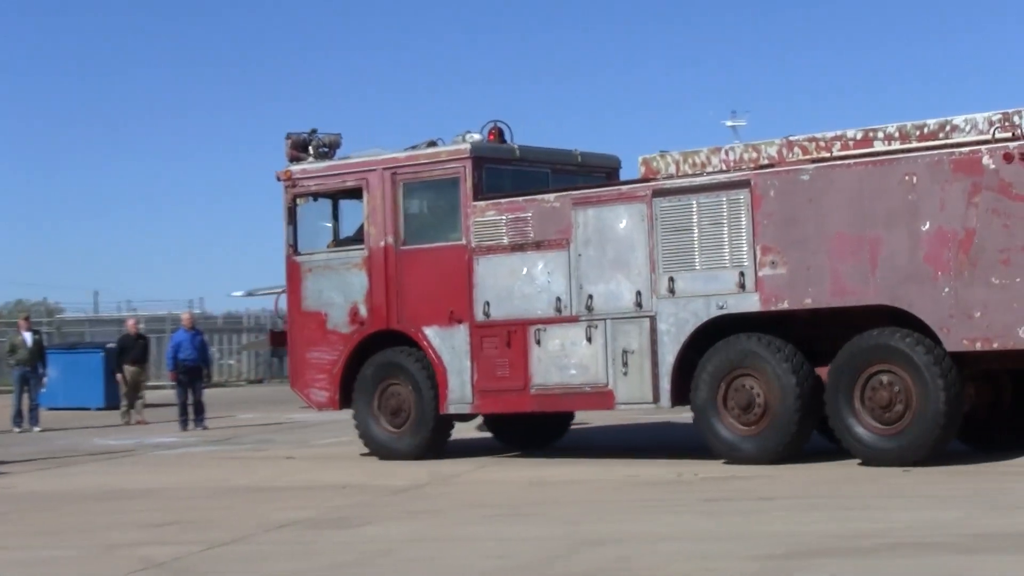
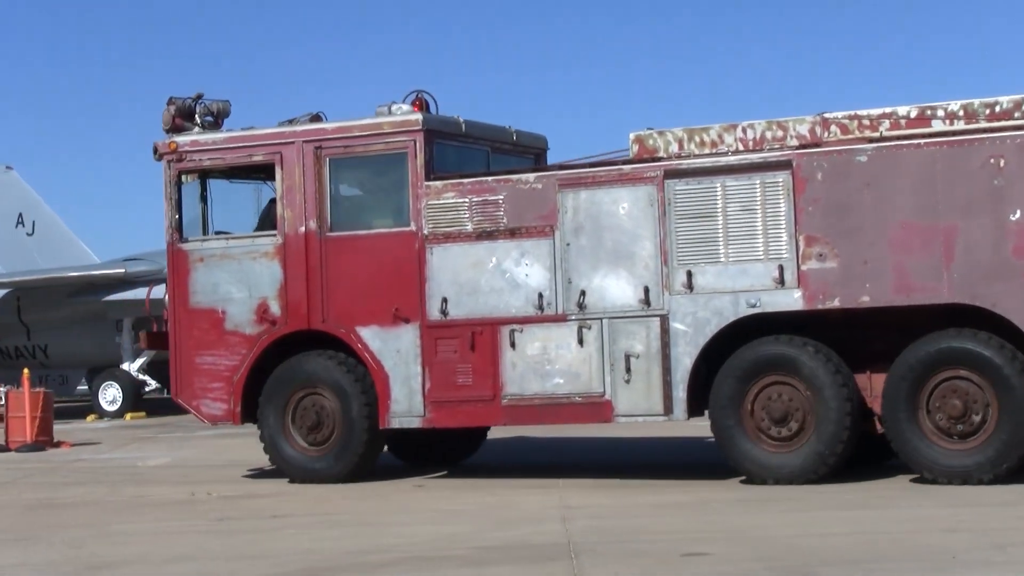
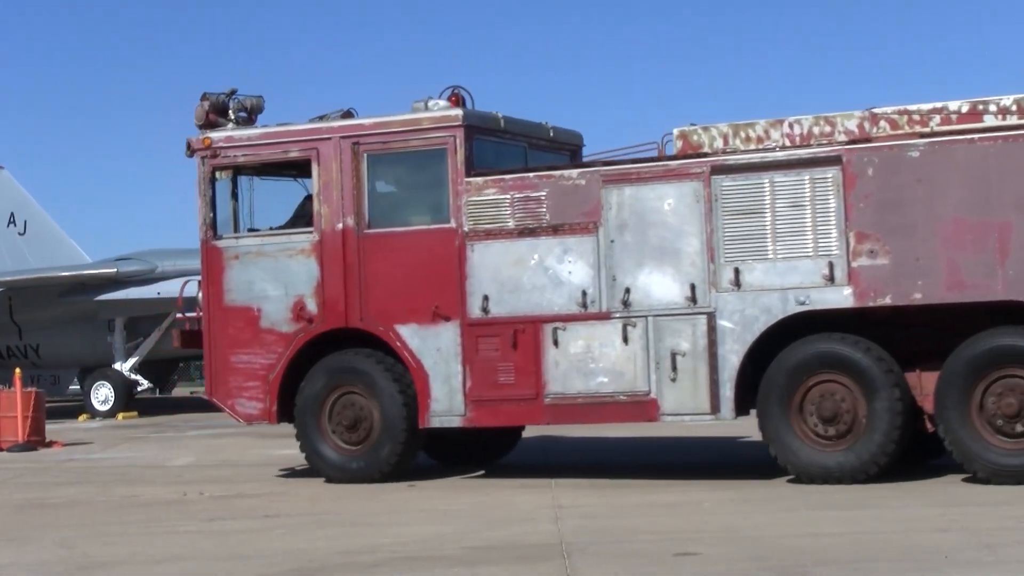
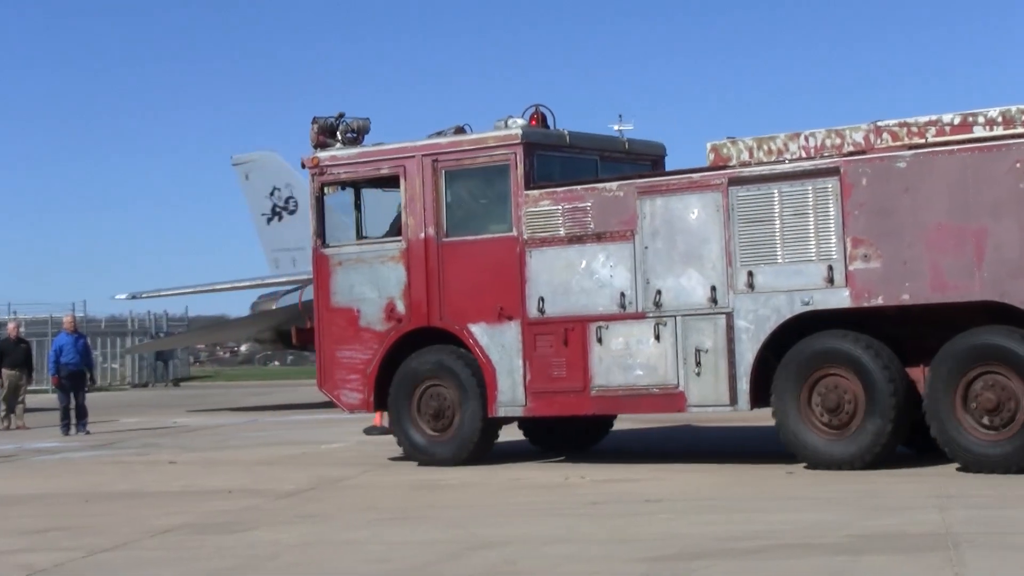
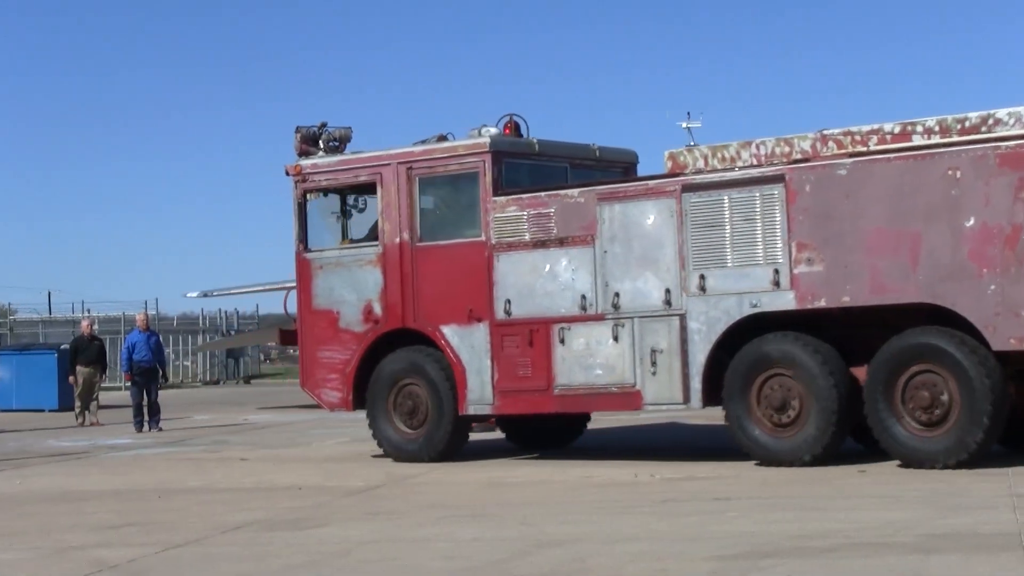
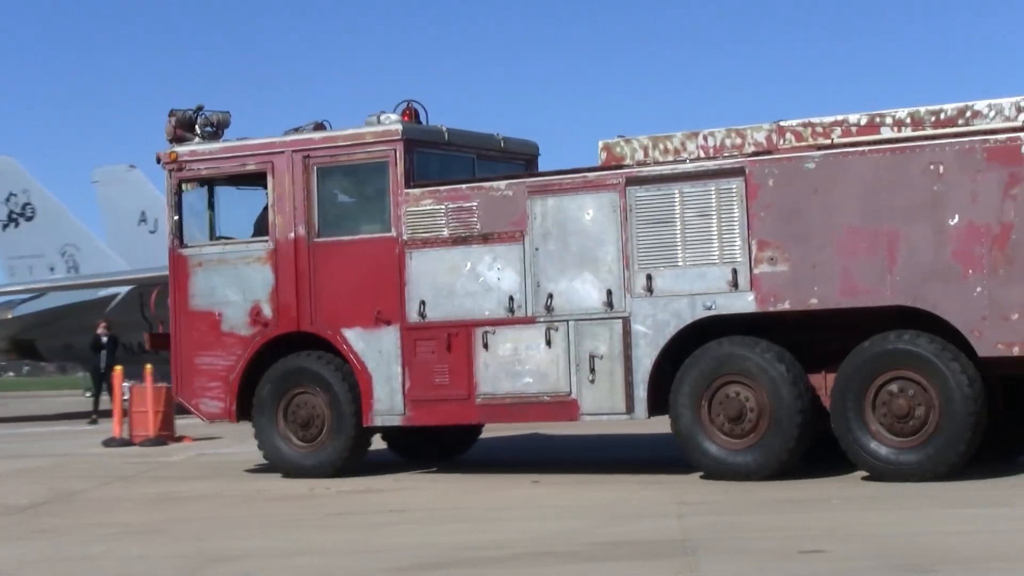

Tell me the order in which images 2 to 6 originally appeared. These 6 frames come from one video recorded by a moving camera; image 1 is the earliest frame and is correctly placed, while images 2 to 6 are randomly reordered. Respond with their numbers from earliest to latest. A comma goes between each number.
5, 4, 6, 2, 3
